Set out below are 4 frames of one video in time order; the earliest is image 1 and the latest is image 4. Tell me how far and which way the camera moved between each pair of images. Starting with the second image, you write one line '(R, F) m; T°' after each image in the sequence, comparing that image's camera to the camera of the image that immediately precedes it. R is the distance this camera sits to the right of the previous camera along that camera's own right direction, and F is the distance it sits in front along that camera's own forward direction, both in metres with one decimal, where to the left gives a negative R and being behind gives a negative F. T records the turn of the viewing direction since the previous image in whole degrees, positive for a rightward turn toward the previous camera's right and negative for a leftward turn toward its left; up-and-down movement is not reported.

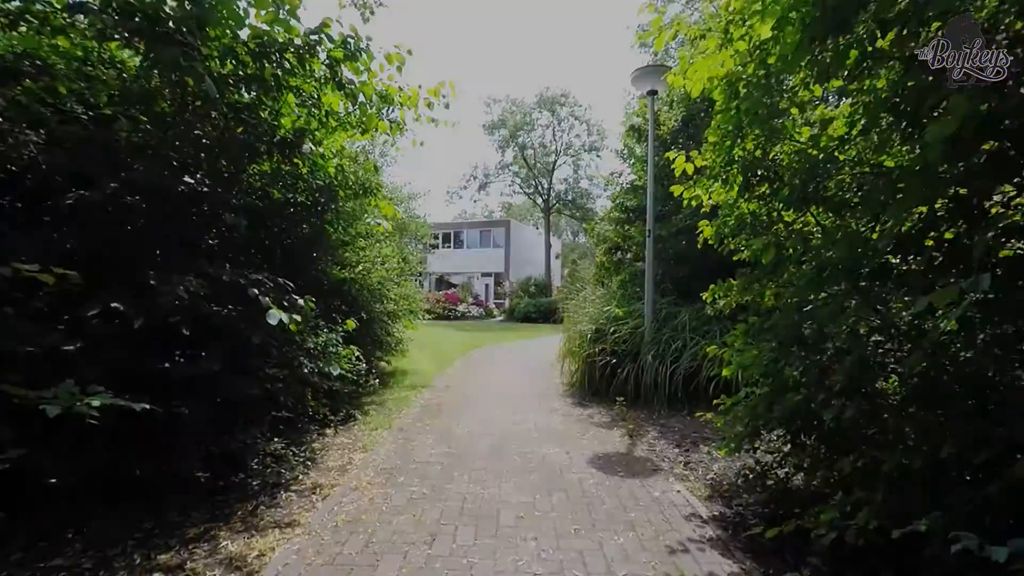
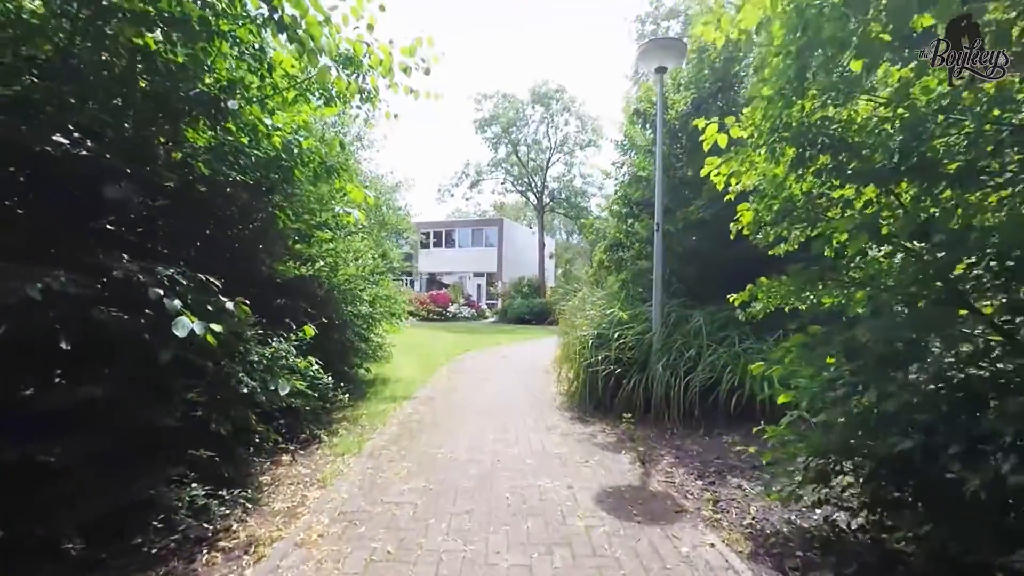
(0.0, +0.8) m; +1°
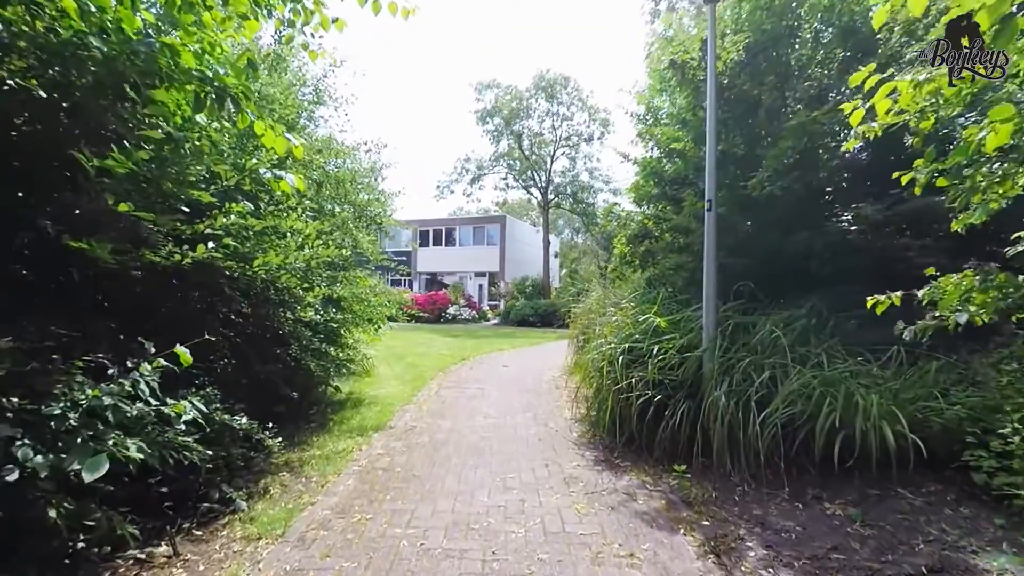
(0.0, +1.6) m; 0°
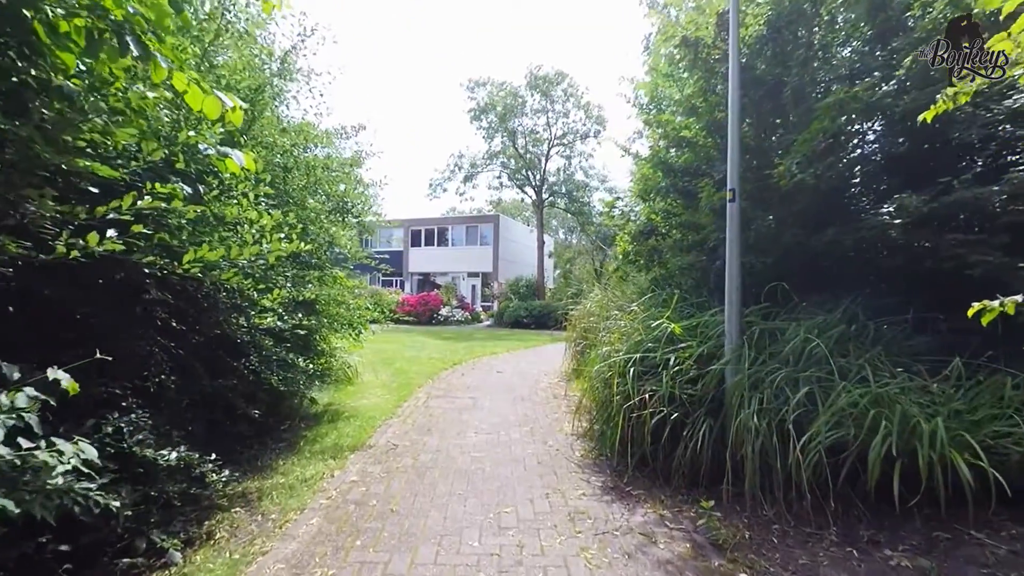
(0.0, +0.6) m; +1°
